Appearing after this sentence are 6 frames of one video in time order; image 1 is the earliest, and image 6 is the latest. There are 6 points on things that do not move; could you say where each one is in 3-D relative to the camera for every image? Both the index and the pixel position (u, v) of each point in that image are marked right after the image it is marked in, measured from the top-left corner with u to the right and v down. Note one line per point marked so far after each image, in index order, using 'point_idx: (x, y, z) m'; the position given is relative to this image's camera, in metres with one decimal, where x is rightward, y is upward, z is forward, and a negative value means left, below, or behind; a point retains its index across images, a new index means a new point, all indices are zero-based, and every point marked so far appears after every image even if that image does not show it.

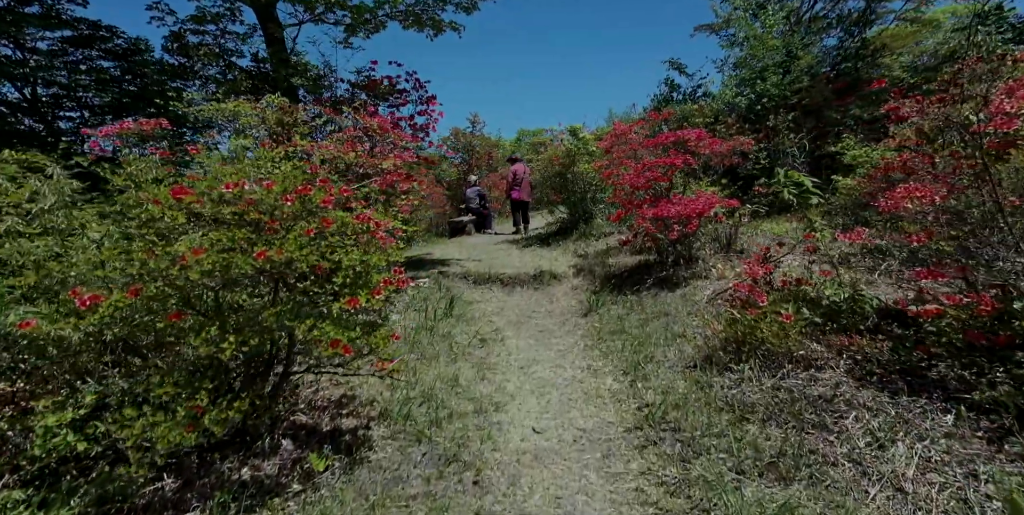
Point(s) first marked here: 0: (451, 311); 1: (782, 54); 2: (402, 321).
0: (-0.7, -0.6, +5.8) m
1: (+5.0, +3.8, +9.6) m
2: (-1.2, -0.7, +5.4) m
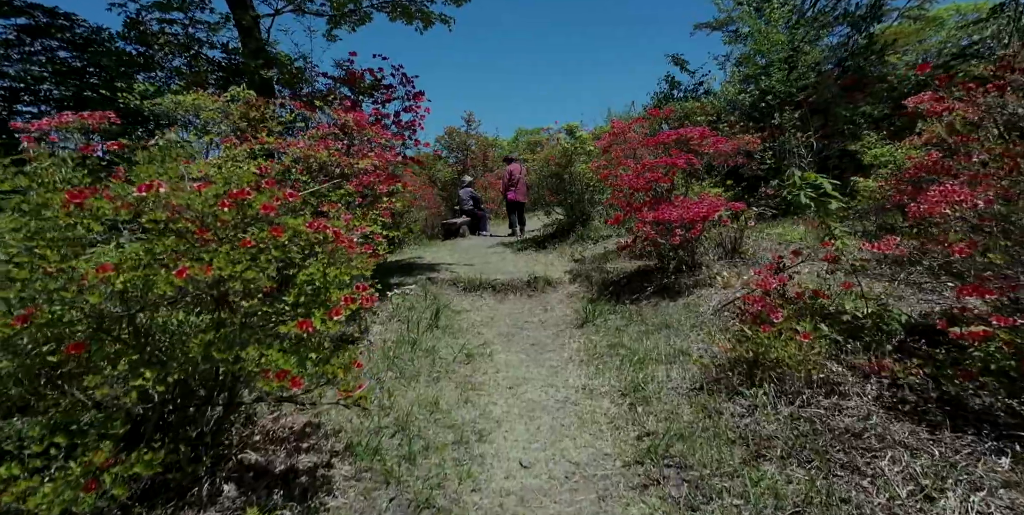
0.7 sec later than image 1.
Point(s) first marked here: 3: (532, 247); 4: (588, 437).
0: (-0.8, -0.7, +5.4) m
1: (+4.9, +3.7, +9.3) m
2: (-1.3, -0.8, +5.0) m
3: (+0.4, +0.2, +10.5) m
4: (+0.5, -1.2, +3.4) m
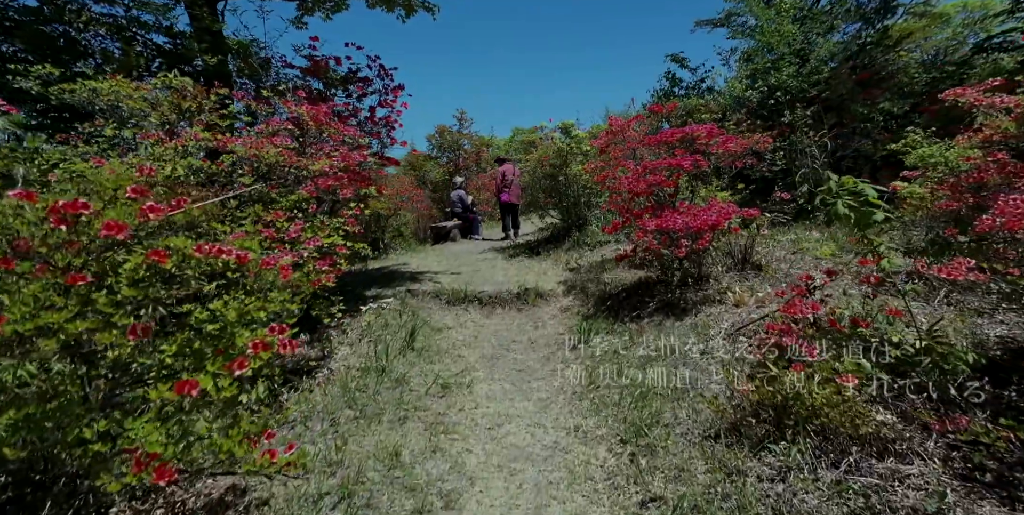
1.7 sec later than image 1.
0: (-0.9, -0.8, +4.8) m
1: (+4.8, +3.6, +8.7) m
2: (-1.4, -0.9, +4.4) m
3: (+0.2, +0.1, +9.9) m
4: (+0.4, -1.3, +2.8) m
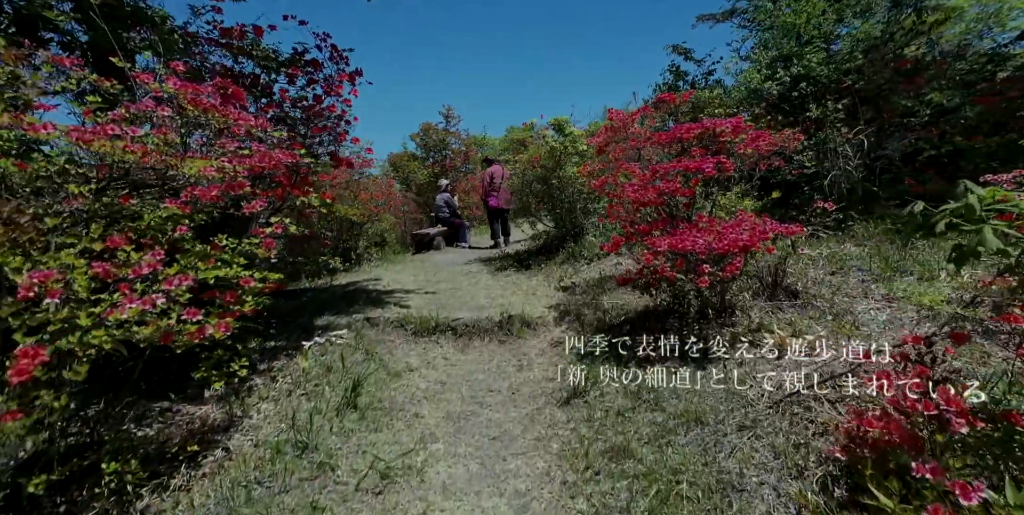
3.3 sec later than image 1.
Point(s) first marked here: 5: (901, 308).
0: (-1.1, -1.0, +3.7) m
1: (+4.6, +3.4, +7.6) m
2: (-1.6, -1.1, +3.2) m
3: (0.0, -0.1, +8.8) m
4: (+0.2, -1.5, +1.6) m
5: (+3.2, -0.4, +4.3) m
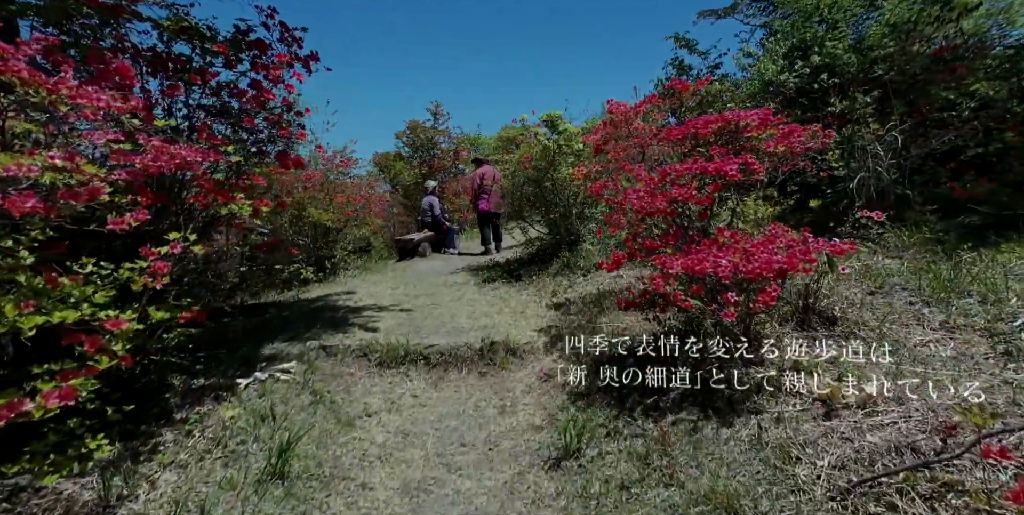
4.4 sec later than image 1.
0: (-1.3, -1.2, +2.8) m
1: (+4.4, +3.2, +6.8) m
2: (-1.7, -1.2, +2.4) m
3: (-0.2, -0.3, +8.0) m
4: (0.0, -1.6, +0.8) m
5: (+3.1, -0.6, +3.5) m
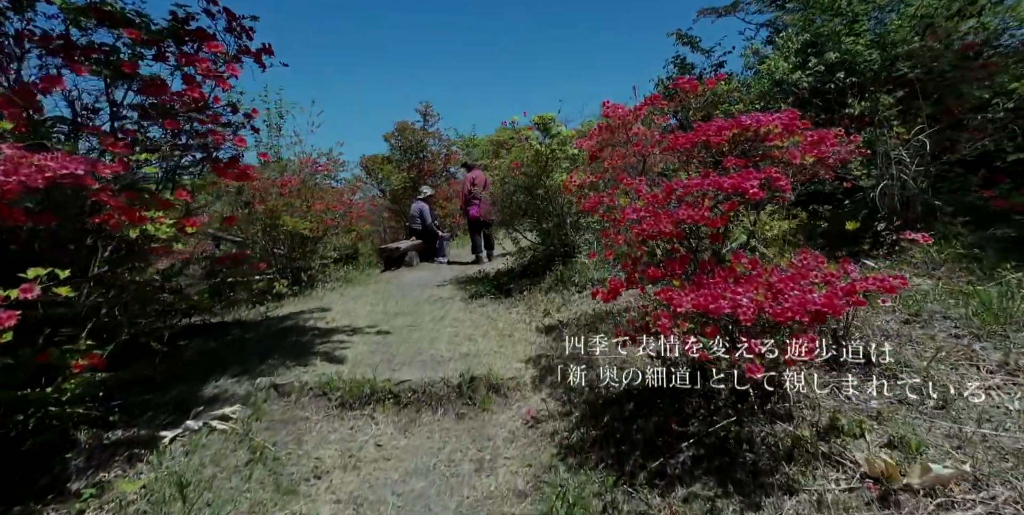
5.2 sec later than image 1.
0: (-1.4, -1.4, +2.2) m
1: (+4.3, +3.0, +6.2) m
2: (-1.9, -1.4, +1.8) m
3: (-0.3, -0.5, +7.3) m
4: (-0.1, -1.8, +0.2) m
5: (+2.9, -0.8, +2.9) m
